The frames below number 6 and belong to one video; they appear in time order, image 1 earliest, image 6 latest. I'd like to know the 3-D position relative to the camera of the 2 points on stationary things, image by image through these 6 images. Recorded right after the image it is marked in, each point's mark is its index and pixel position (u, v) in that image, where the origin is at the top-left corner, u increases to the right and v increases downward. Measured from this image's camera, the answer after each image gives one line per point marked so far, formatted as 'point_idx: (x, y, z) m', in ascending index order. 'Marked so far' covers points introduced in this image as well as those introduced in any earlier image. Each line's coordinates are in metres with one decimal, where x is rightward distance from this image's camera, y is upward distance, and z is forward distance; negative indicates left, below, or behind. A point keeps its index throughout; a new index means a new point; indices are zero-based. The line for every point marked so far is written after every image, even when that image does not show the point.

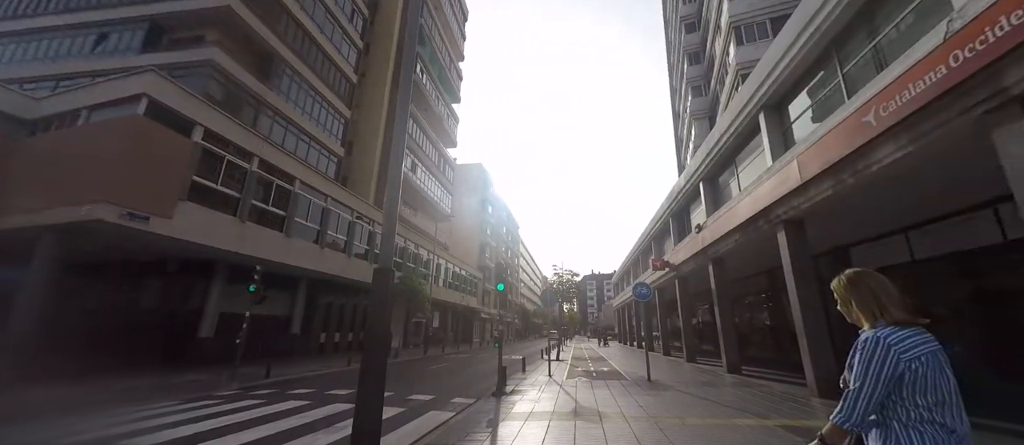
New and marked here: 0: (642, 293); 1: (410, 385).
0: (+4.3, -2.3, +12.0) m
1: (-3.5, -5.5, +12.4) m
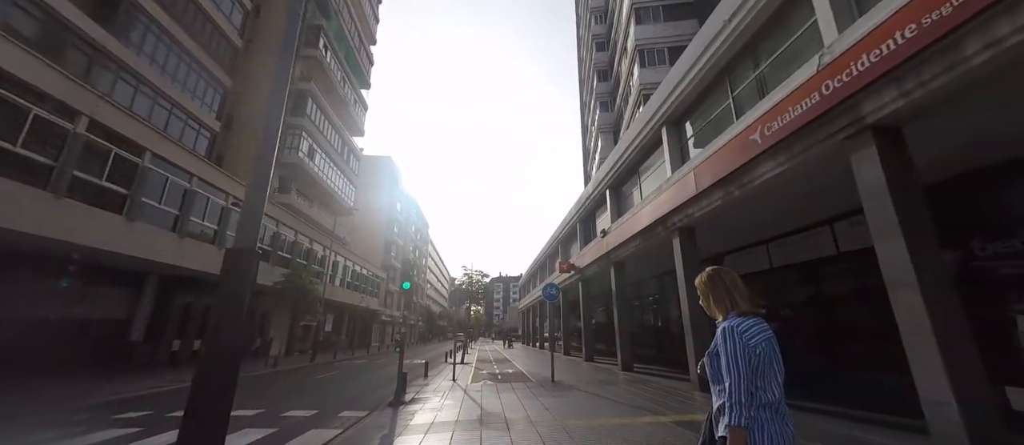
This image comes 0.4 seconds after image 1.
0: (+1.3, -2.4, +12.1) m
1: (-6.6, -5.1, +10.6) m
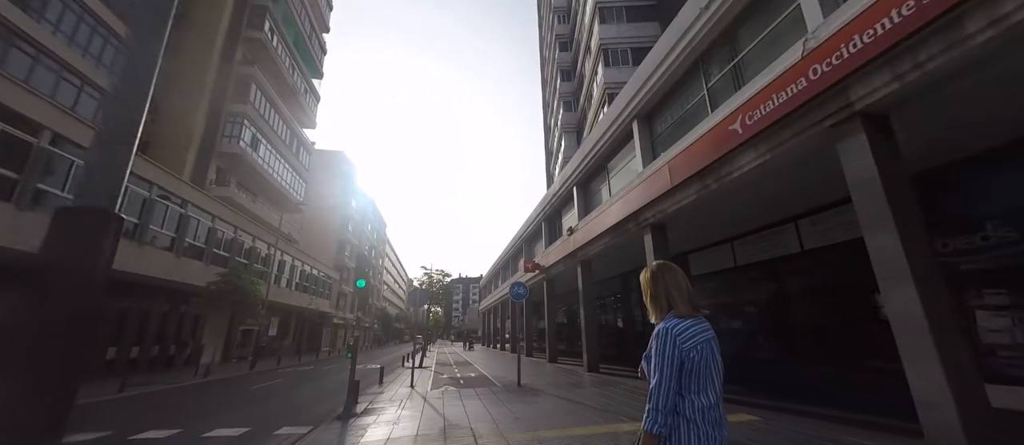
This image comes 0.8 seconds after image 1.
0: (+0.2, -2.2, +11.5) m
1: (-7.5, -4.9, +9.2) m
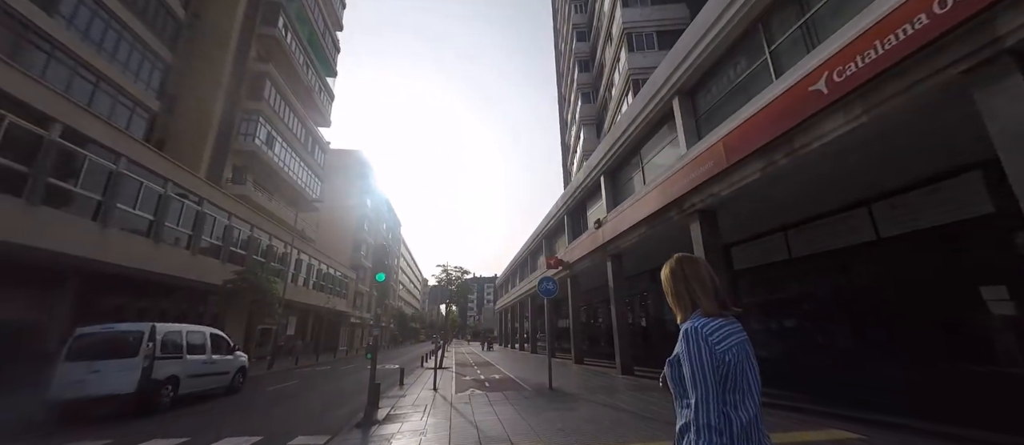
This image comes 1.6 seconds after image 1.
0: (+1.0, -1.9, +10.7) m
1: (-6.7, -4.7, +8.6) m
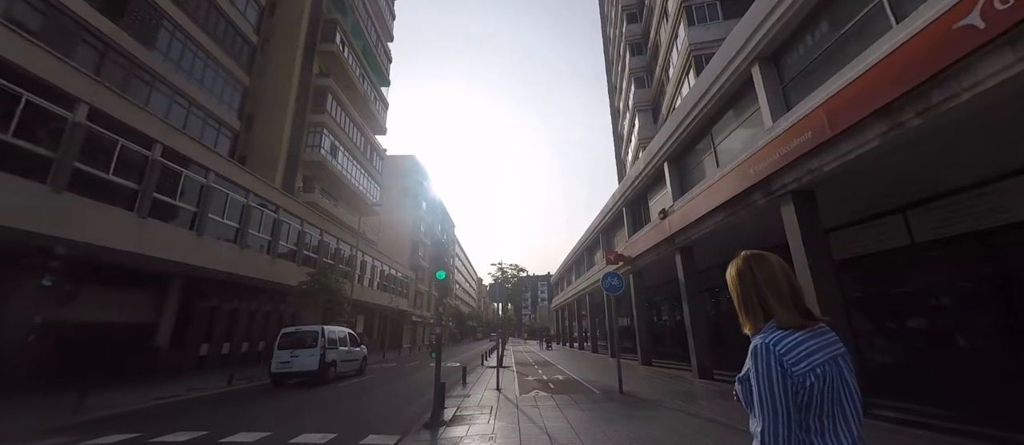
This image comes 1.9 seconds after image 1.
0: (+2.7, -1.7, +10.0) m
1: (-5.1, -4.7, +9.1) m
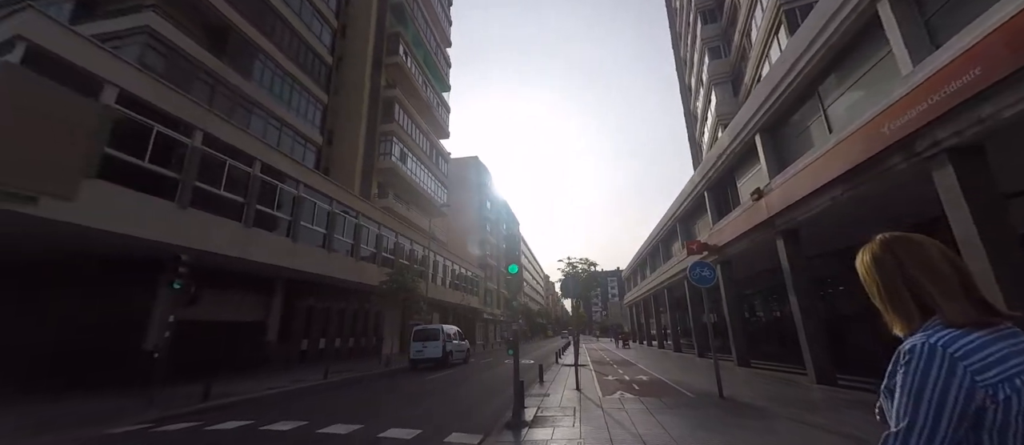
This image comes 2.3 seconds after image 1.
0: (+4.6, -1.3, +8.9) m
1: (-3.1, -4.7, +9.4) m
